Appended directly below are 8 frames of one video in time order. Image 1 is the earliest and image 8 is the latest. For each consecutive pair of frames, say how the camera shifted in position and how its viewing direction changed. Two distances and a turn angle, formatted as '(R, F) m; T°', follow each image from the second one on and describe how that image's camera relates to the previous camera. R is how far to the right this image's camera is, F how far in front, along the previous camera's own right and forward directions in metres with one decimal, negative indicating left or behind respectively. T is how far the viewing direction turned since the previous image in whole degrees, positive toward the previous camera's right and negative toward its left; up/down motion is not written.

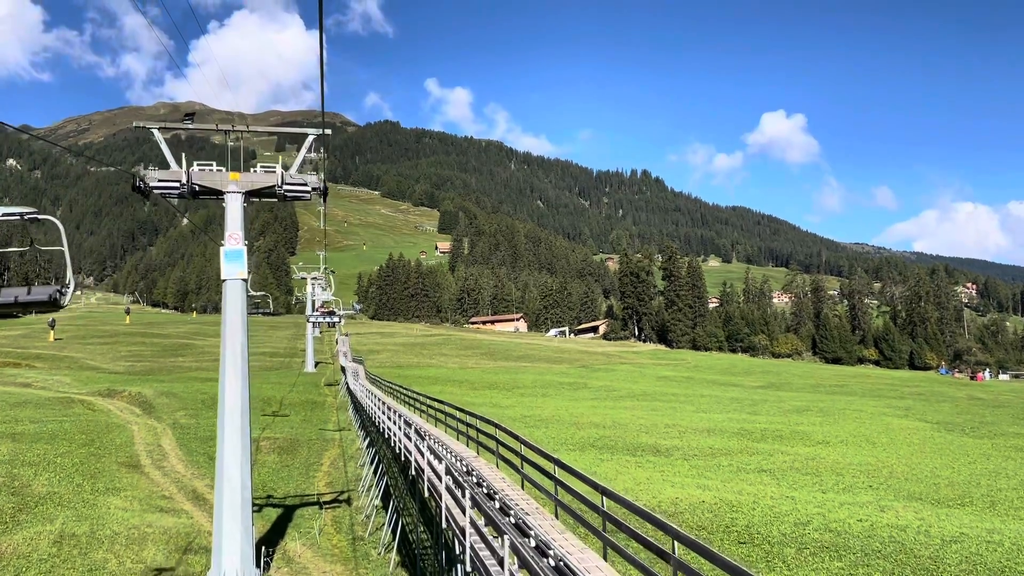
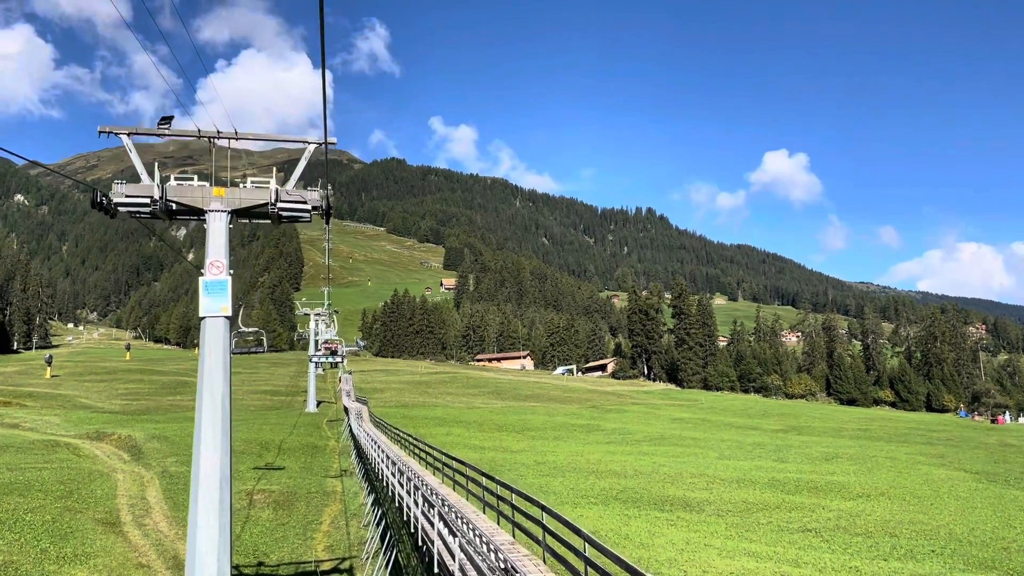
(-0.6, +1.8) m; 0°
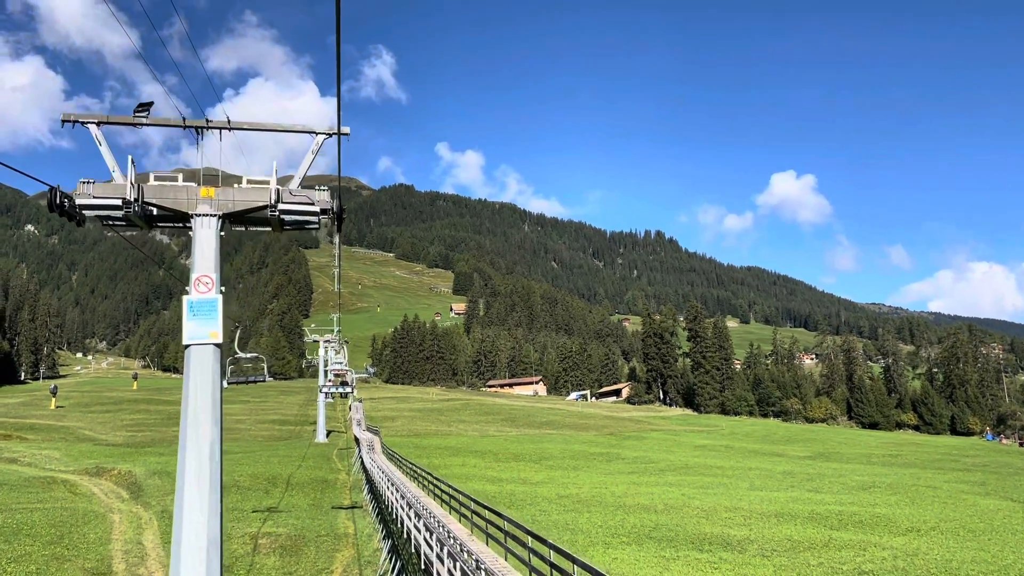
(-0.6, +1.6) m; -1°
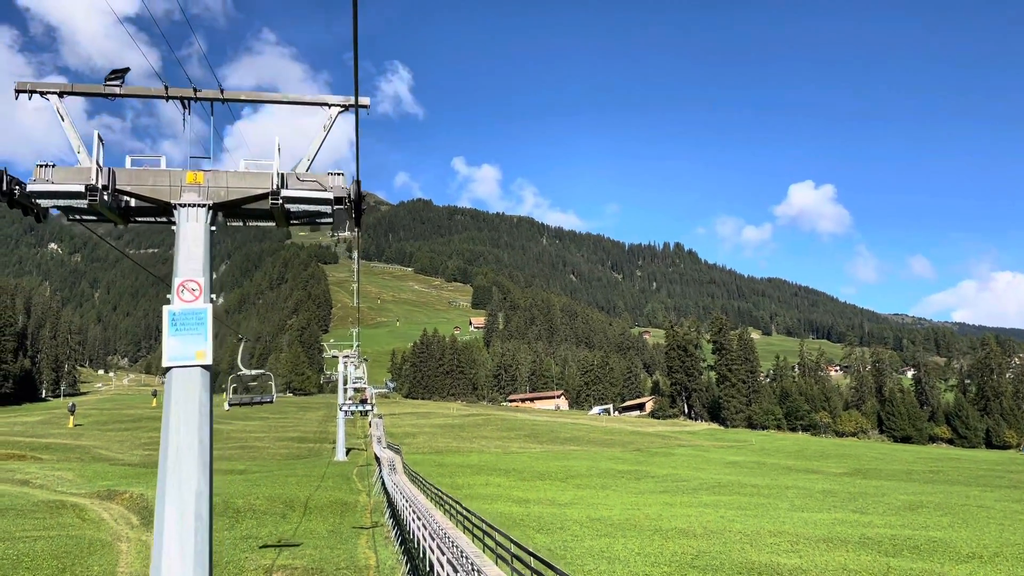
(-0.5, +1.6) m; -2°
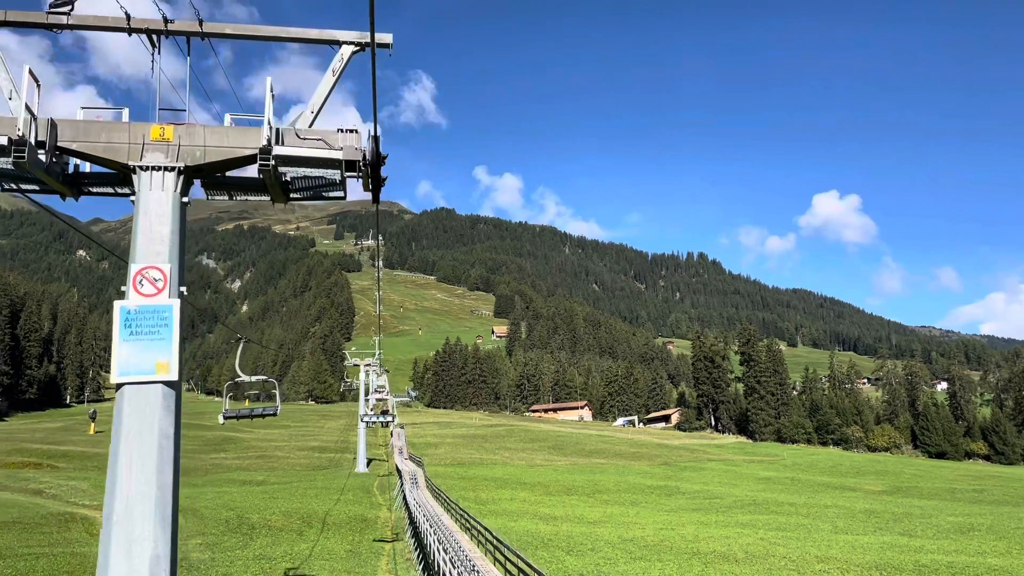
(-0.3, +1.5) m; -2°
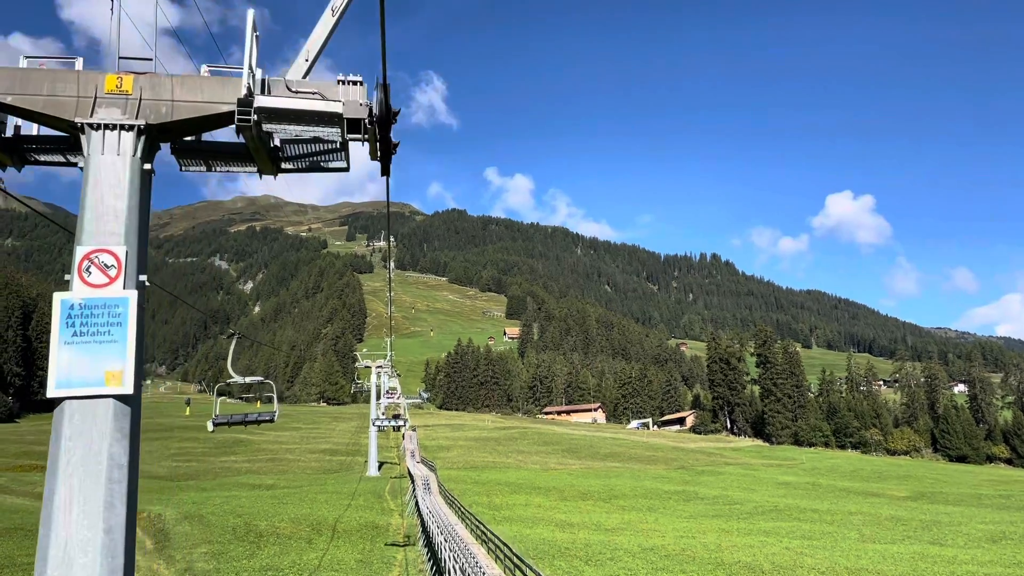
(-0.2, +1.0) m; -1°
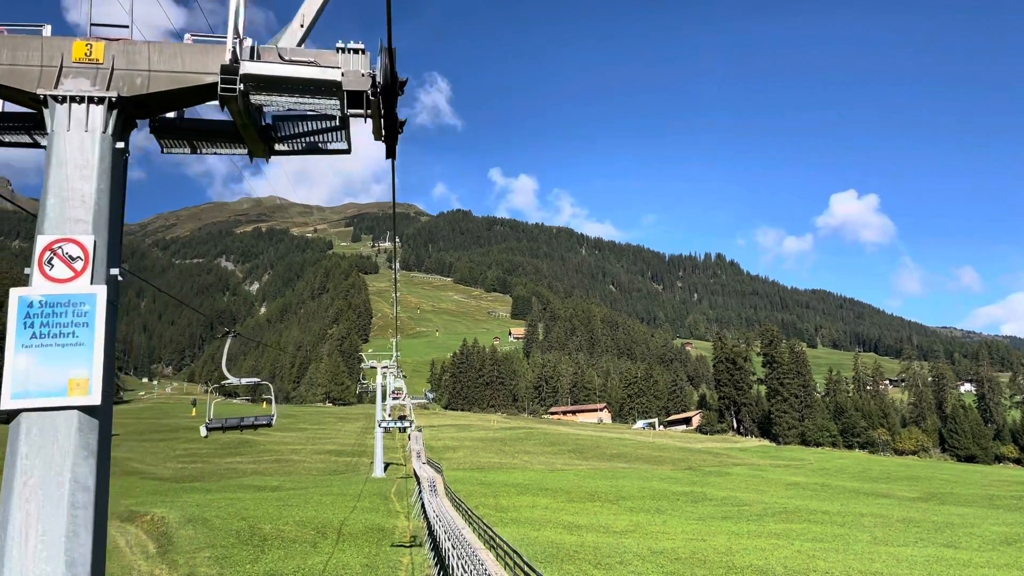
(-0.1, +0.3) m; 0°
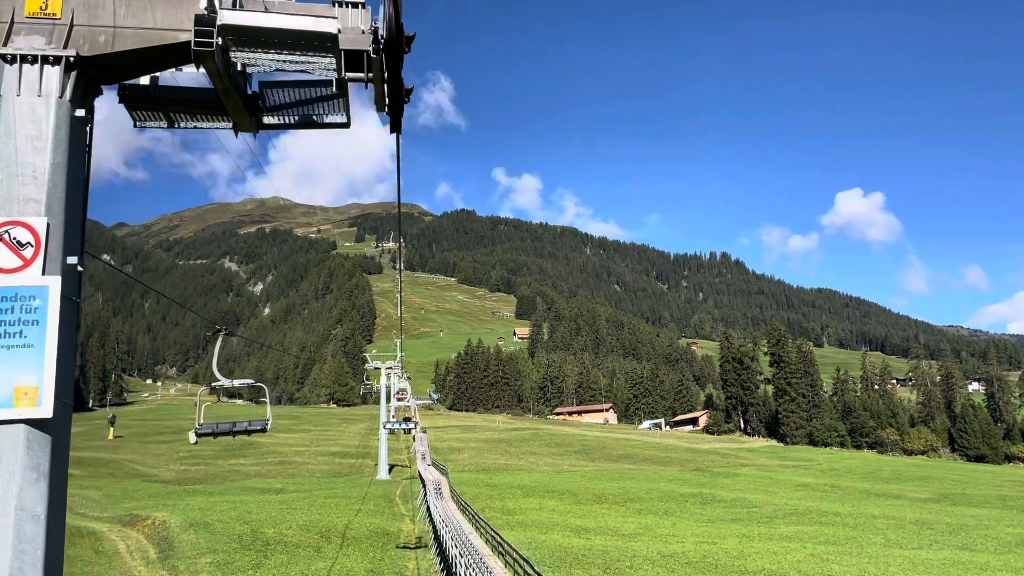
(-0.1, +0.6) m; 0°
